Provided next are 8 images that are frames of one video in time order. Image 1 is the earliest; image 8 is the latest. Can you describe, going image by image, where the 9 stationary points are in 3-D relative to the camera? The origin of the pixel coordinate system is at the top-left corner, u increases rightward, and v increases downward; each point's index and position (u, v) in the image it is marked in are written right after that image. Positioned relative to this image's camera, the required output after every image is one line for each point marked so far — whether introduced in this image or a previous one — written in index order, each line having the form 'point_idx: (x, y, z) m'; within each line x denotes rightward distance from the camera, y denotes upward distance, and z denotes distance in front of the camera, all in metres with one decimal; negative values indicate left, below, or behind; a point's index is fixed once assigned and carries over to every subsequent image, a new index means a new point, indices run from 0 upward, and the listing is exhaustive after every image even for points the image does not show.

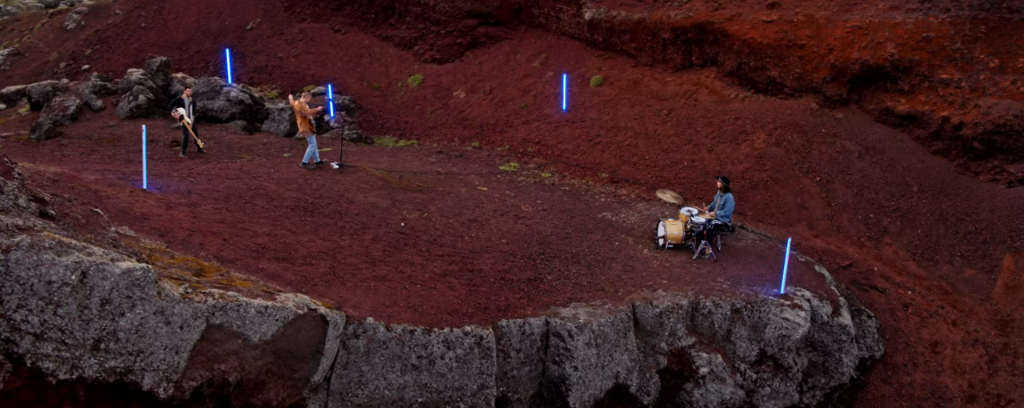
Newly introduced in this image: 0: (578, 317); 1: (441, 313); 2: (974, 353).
0: (+0.9, -1.4, +10.3) m
1: (-0.8, -1.3, +9.3) m
2: (+7.1, -2.3, +12.3) m
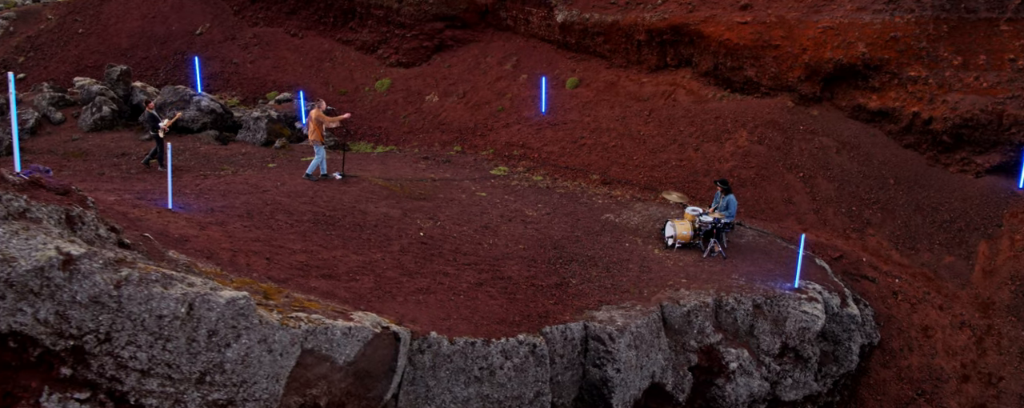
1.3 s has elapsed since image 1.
0: (+1.3, -1.5, +10.4) m
1: (-0.2, -1.4, +9.4) m
2: (+7.4, -2.1, +13.1) m
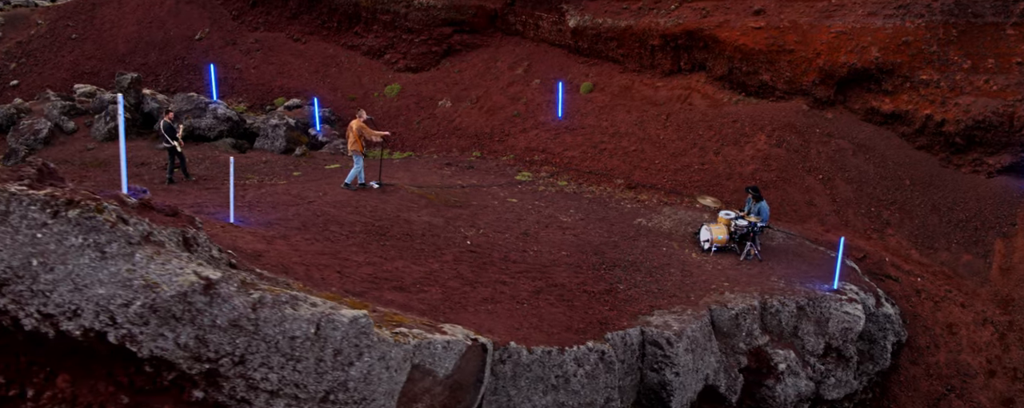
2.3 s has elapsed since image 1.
0: (+2.1, -1.6, +10.7) m
1: (+0.6, -1.5, +9.5) m
2: (+8.0, -2.1, +13.6) m
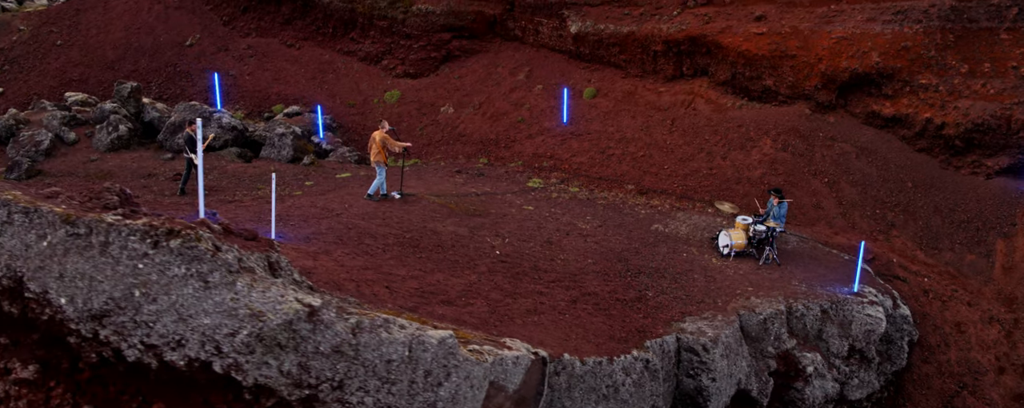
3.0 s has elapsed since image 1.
0: (+2.6, -1.7, +10.9) m
1: (+1.2, -1.6, +9.7) m
2: (+8.4, -2.2, +14.0) m
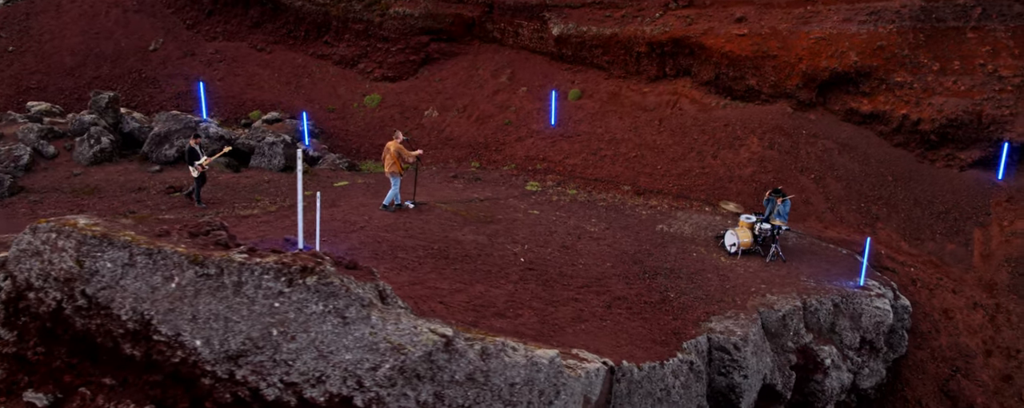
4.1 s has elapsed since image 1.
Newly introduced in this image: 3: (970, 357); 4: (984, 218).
0: (+3.1, -1.8, +11.2) m
1: (+1.7, -1.7, +9.9) m
2: (+8.6, -2.0, +14.8) m
3: (+8.1, -2.7, +14.2) m
4: (+9.7, -0.3, +16.4) m
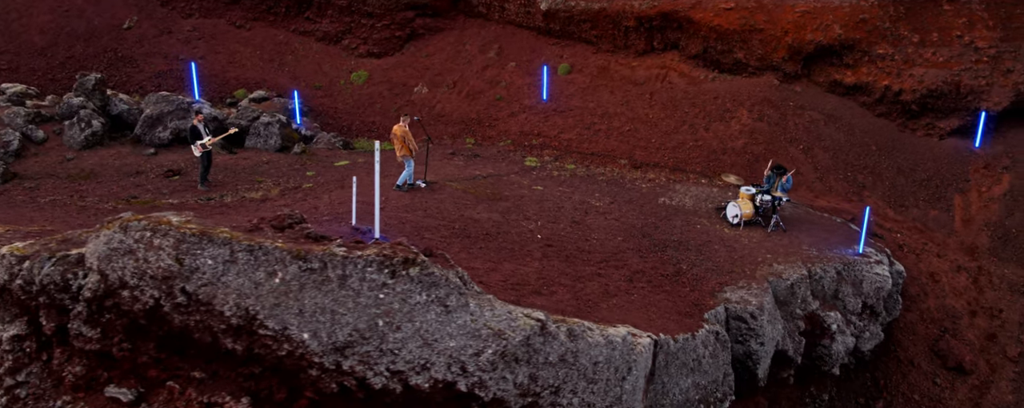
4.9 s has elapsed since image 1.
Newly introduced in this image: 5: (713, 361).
0: (+3.4, -1.4, +11.7) m
1: (+2.2, -1.5, +10.3) m
2: (+8.7, -1.4, +15.6) m
3: (+8.3, -2.1, +14.9) m
4: (+9.7, +0.4, +17.2) m
5: (+2.5, -2.0, +10.0) m
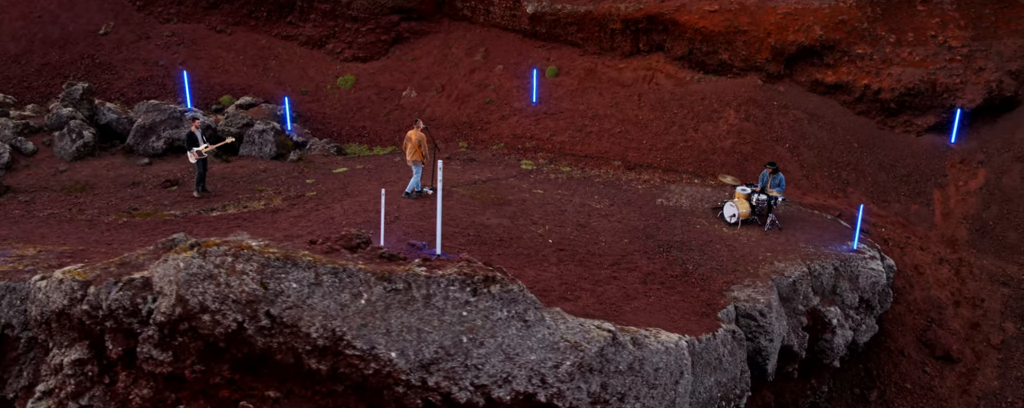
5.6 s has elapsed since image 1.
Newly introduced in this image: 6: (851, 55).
0: (+3.7, -1.4, +12.1) m
1: (+2.5, -1.5, +10.6) m
2: (+8.8, -1.3, +16.3) m
3: (+8.3, -2.0, +15.6) m
4: (+9.6, +0.6, +17.9) m
5: (+2.9, -2.0, +10.4) m
6: (+8.0, +3.5, +18.9) m
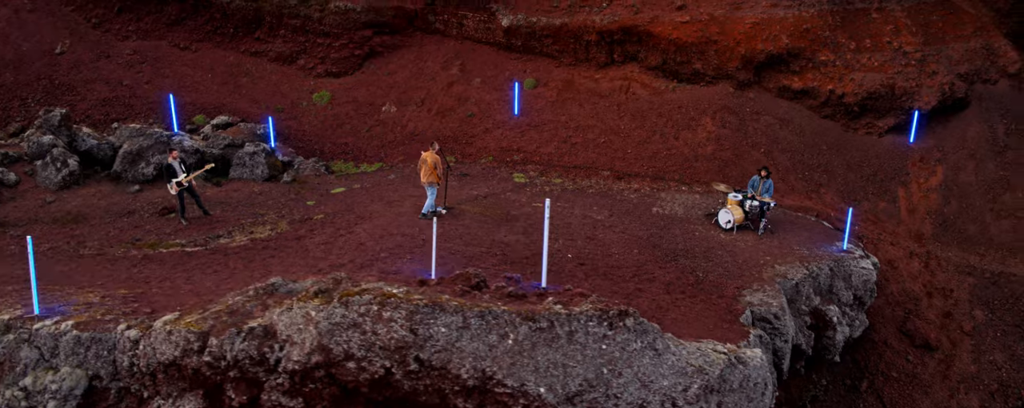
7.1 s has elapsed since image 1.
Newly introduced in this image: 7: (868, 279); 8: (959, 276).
0: (+4.1, -1.6, +12.7) m
1: (+3.0, -1.7, +11.2) m
2: (+8.7, -1.3, +17.4) m
3: (+8.4, -2.0, +16.7) m
4: (+9.3, +0.6, +19.1) m
5: (+3.5, -2.2, +11.0) m
6: (+7.5, +3.5, +19.9) m
7: (+6.4, -1.4, +14.6) m
8: (+9.6, -1.5, +17.2) m
